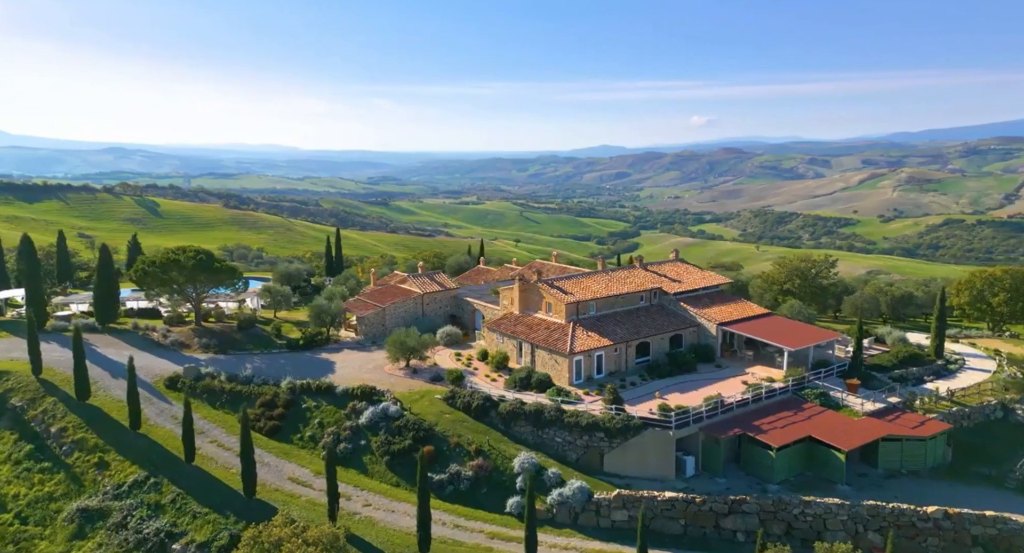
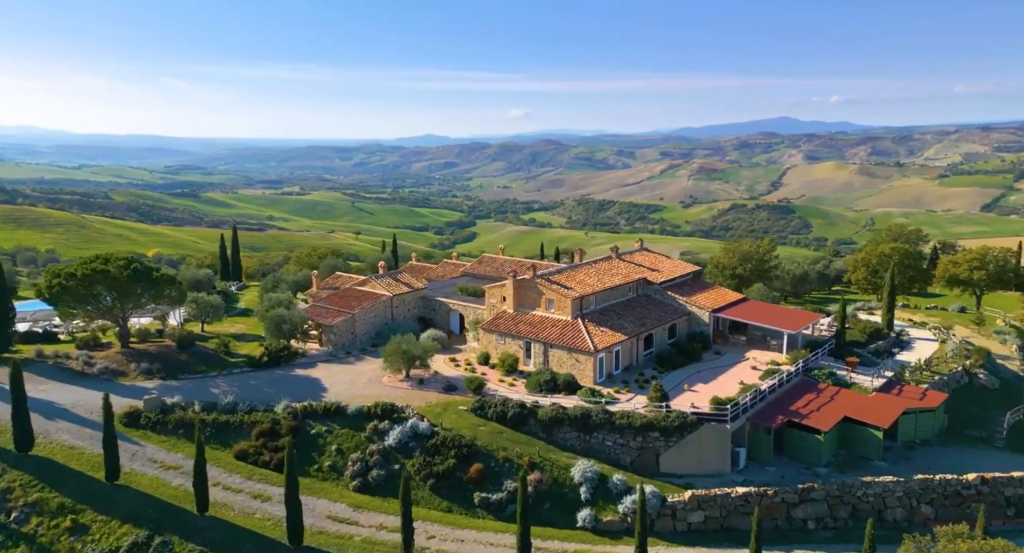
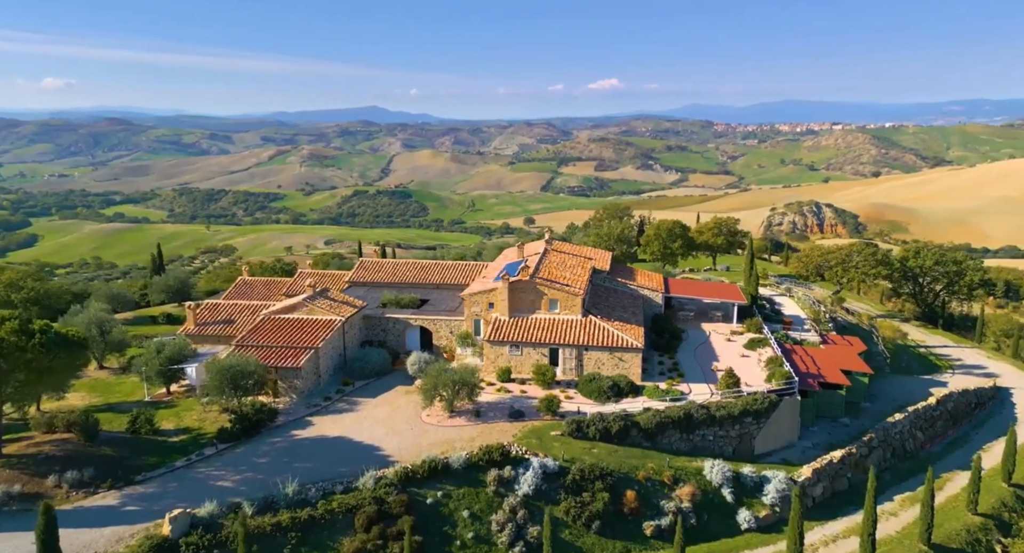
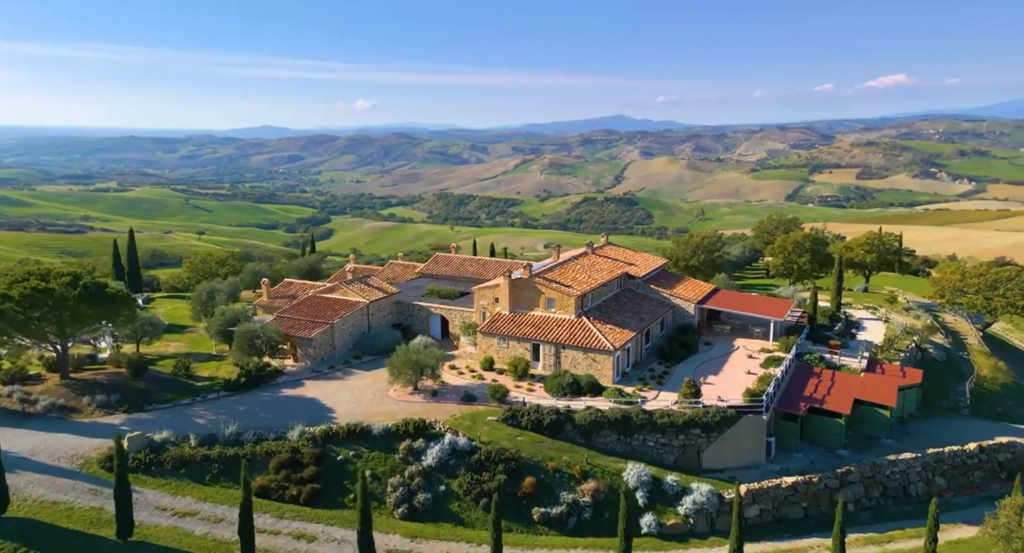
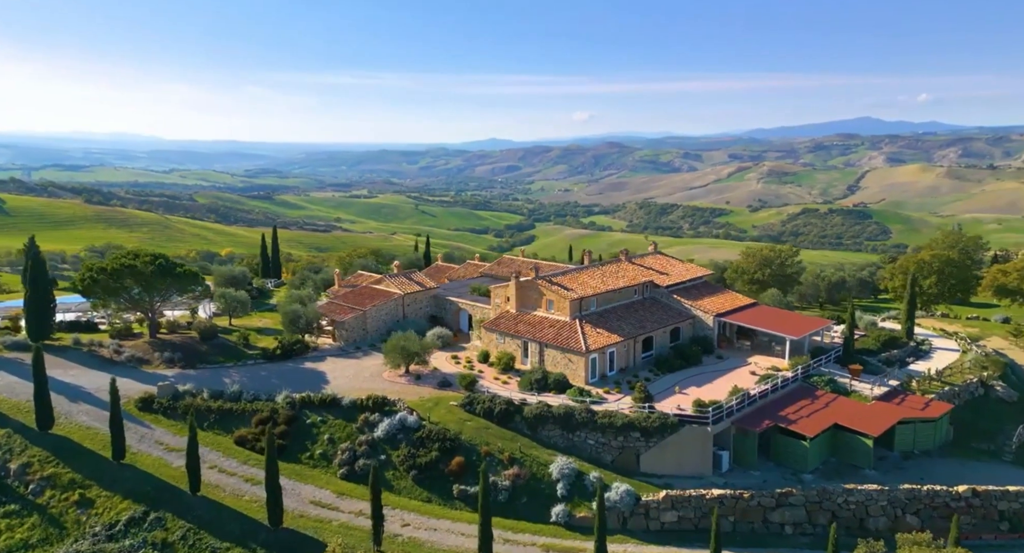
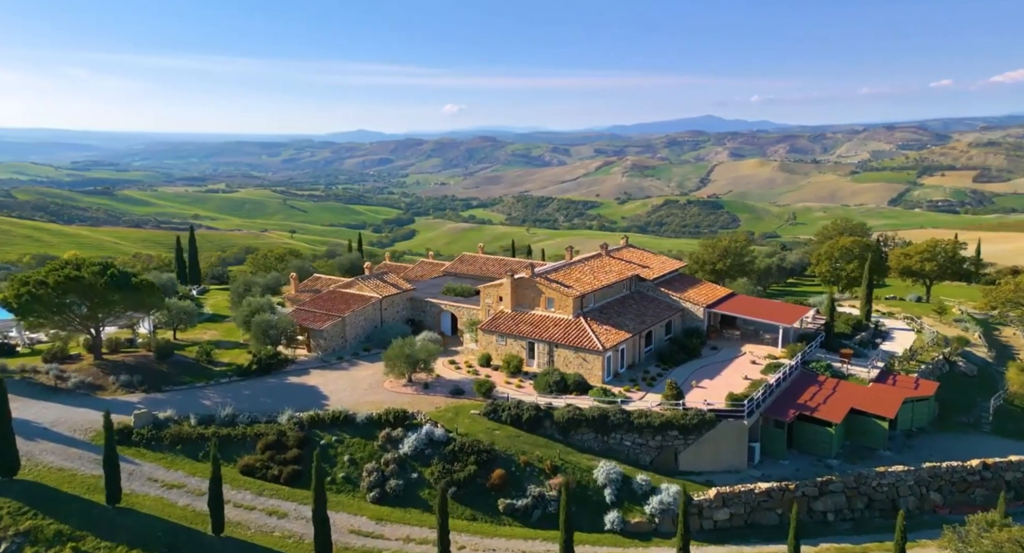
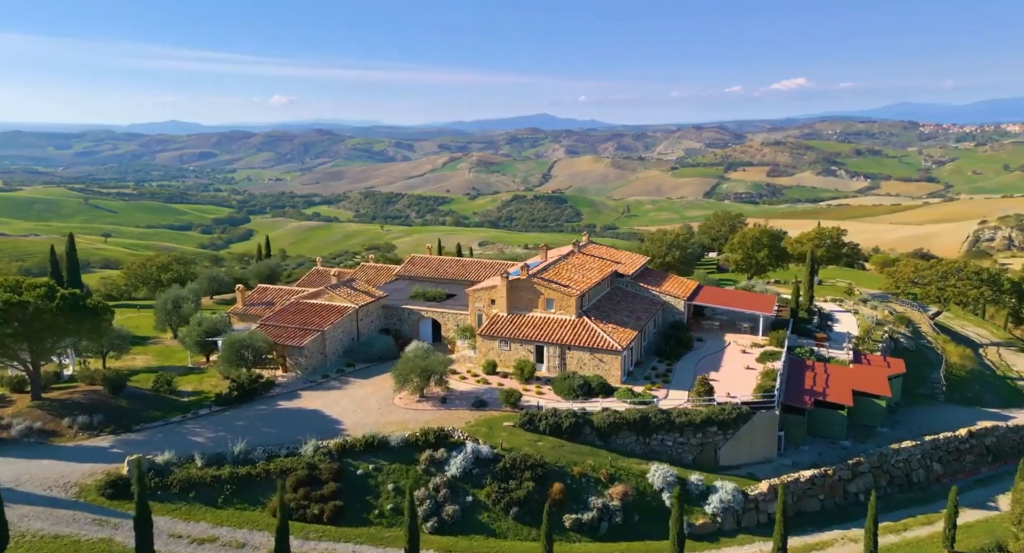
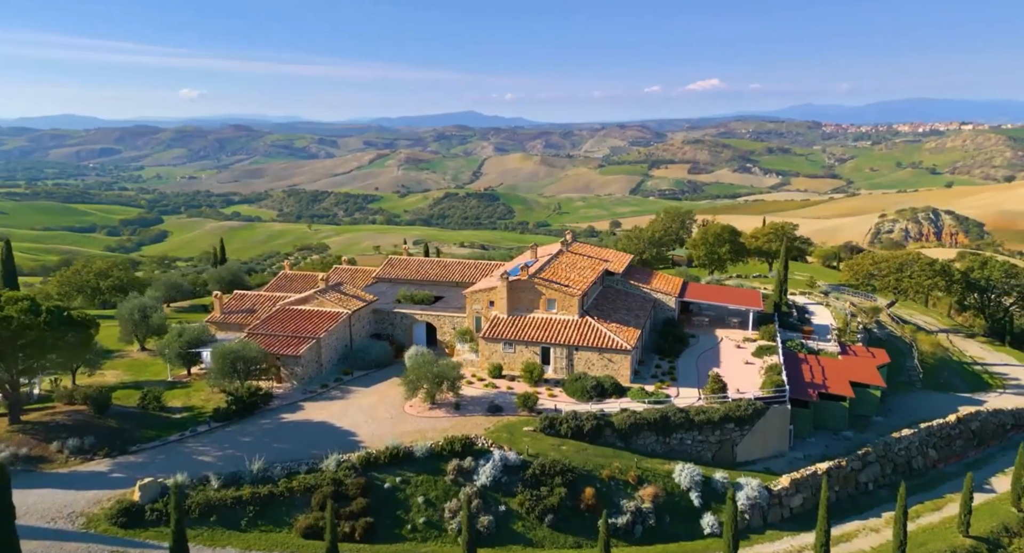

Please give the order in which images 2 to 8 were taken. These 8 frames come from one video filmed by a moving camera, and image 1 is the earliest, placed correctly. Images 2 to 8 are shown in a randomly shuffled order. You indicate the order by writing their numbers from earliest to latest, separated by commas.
5, 2, 6, 4, 7, 8, 3
